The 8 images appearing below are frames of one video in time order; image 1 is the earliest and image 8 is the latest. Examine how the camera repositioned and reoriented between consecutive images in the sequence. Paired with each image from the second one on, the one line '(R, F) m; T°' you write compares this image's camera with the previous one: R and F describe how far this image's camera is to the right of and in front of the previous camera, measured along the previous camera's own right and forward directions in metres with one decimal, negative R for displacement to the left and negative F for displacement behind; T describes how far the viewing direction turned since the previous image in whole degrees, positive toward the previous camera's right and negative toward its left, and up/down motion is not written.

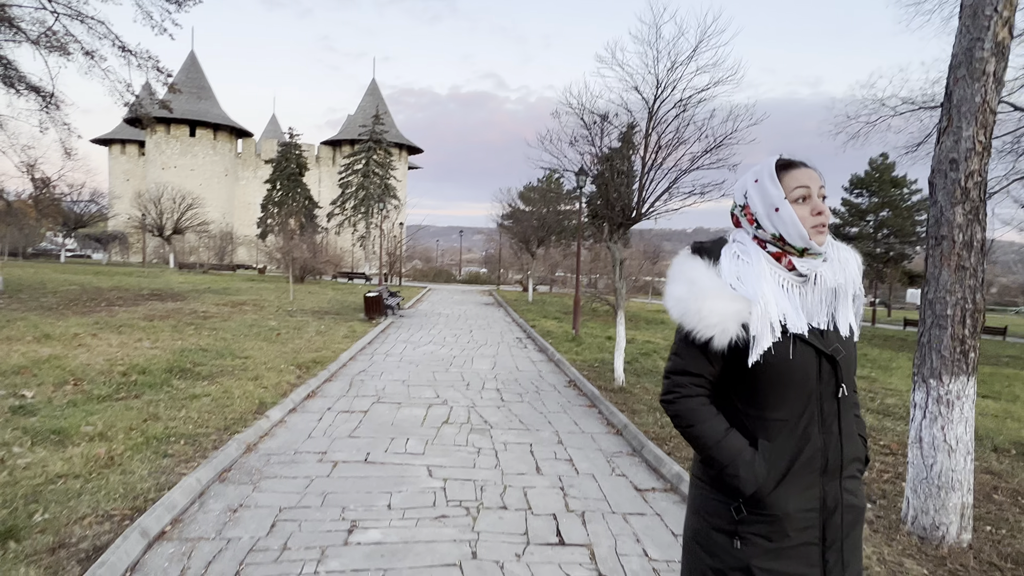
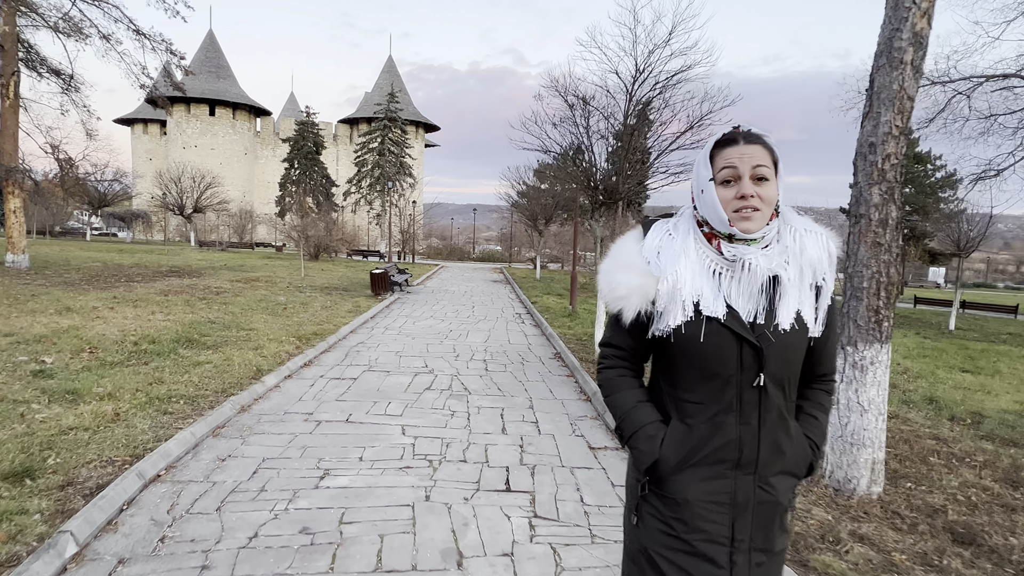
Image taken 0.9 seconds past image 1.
(+0.4, -0.3) m; -2°
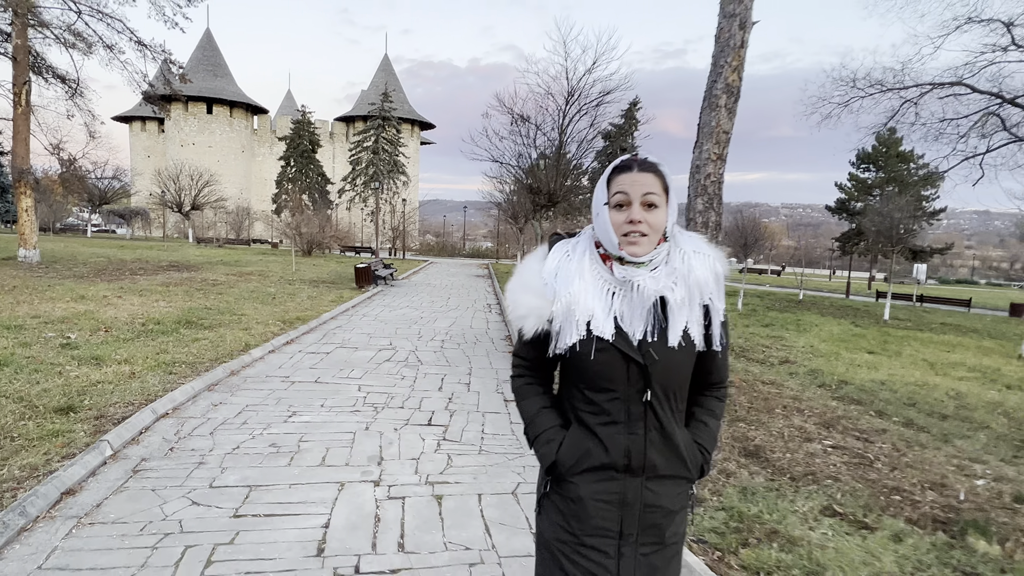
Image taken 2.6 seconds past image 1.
(+0.6, -1.2) m; 0°
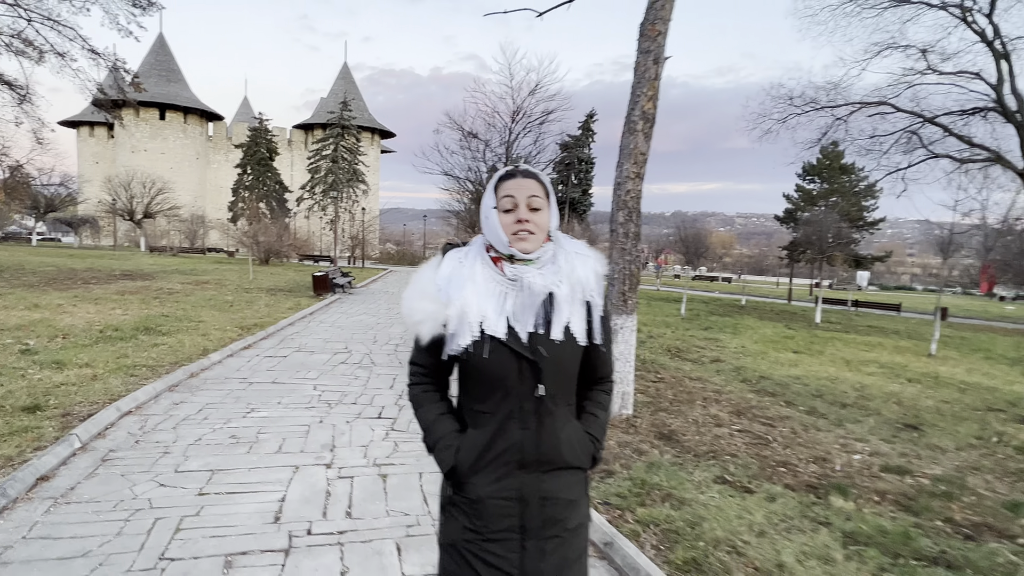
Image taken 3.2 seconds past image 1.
(+0.2, -0.5) m; +4°
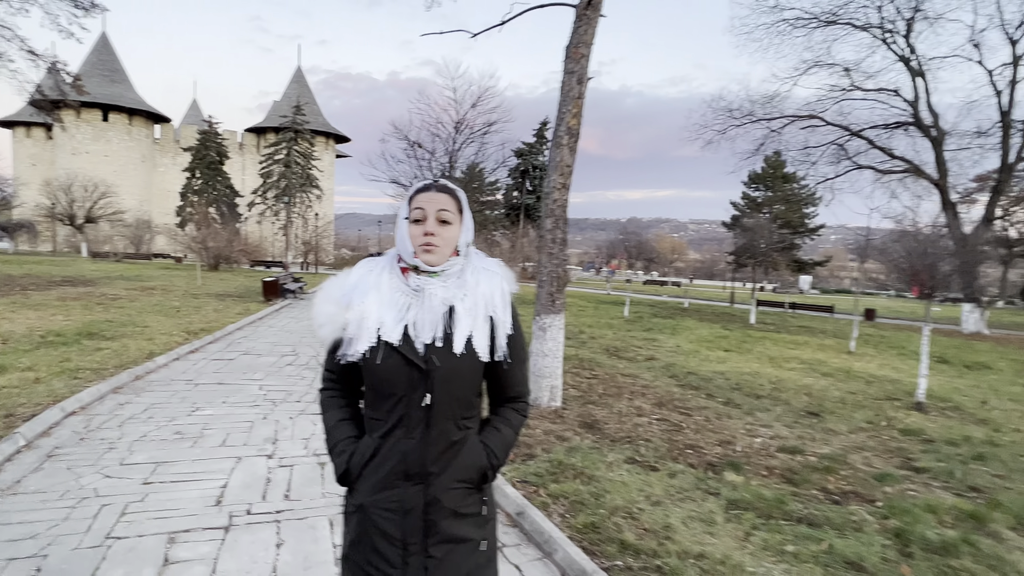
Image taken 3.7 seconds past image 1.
(+0.2, -0.4) m; +4°
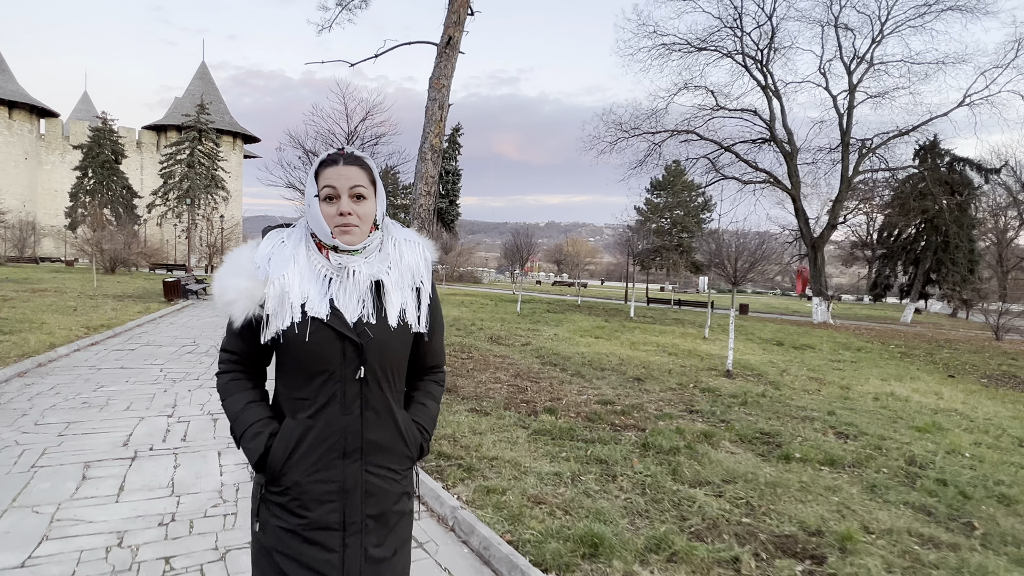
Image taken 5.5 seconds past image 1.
(+0.5, -1.2) m; +7°
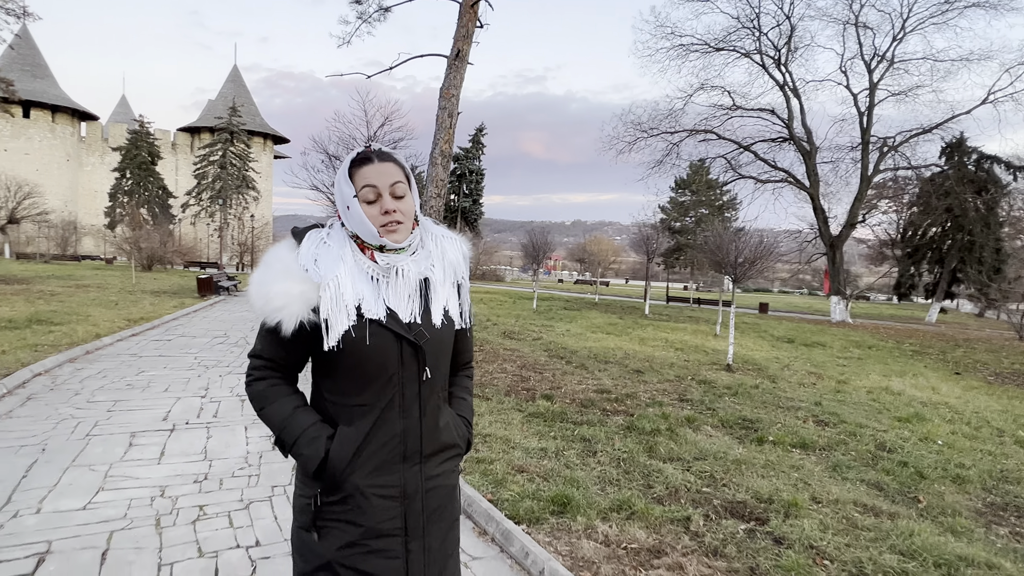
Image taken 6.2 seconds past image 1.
(+0.3, -0.5) m; -2°
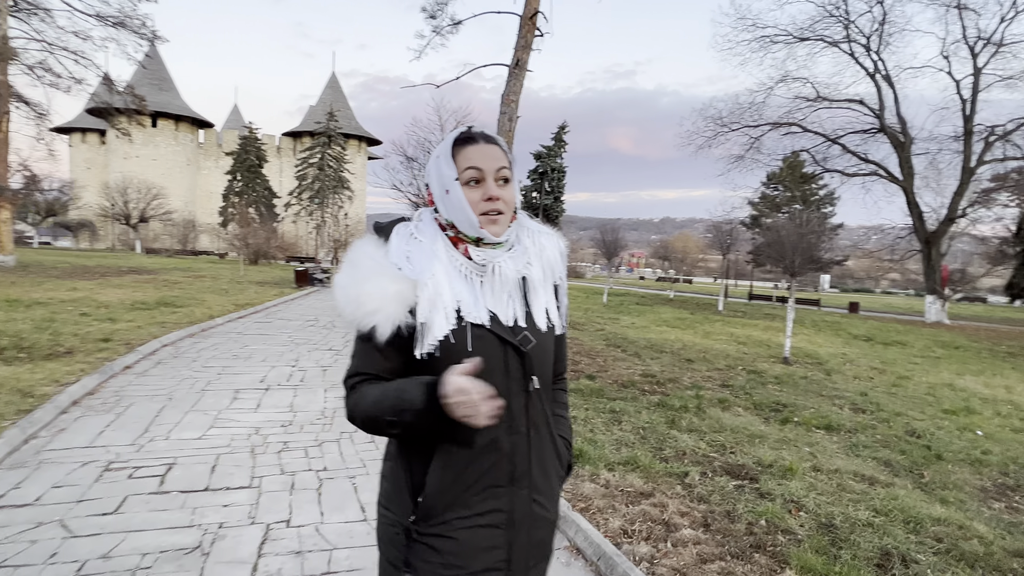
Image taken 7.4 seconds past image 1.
(+0.4, -0.6) m; -8°
